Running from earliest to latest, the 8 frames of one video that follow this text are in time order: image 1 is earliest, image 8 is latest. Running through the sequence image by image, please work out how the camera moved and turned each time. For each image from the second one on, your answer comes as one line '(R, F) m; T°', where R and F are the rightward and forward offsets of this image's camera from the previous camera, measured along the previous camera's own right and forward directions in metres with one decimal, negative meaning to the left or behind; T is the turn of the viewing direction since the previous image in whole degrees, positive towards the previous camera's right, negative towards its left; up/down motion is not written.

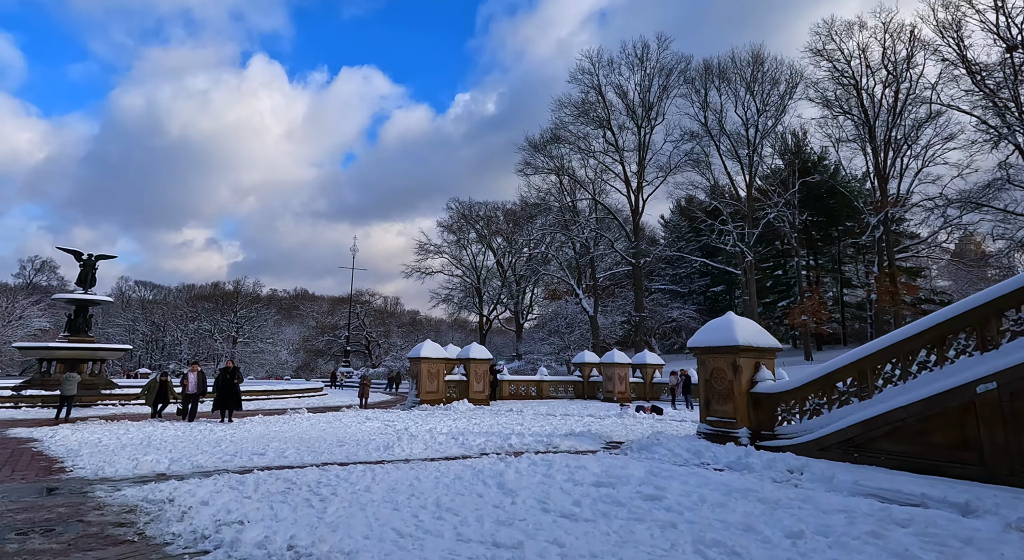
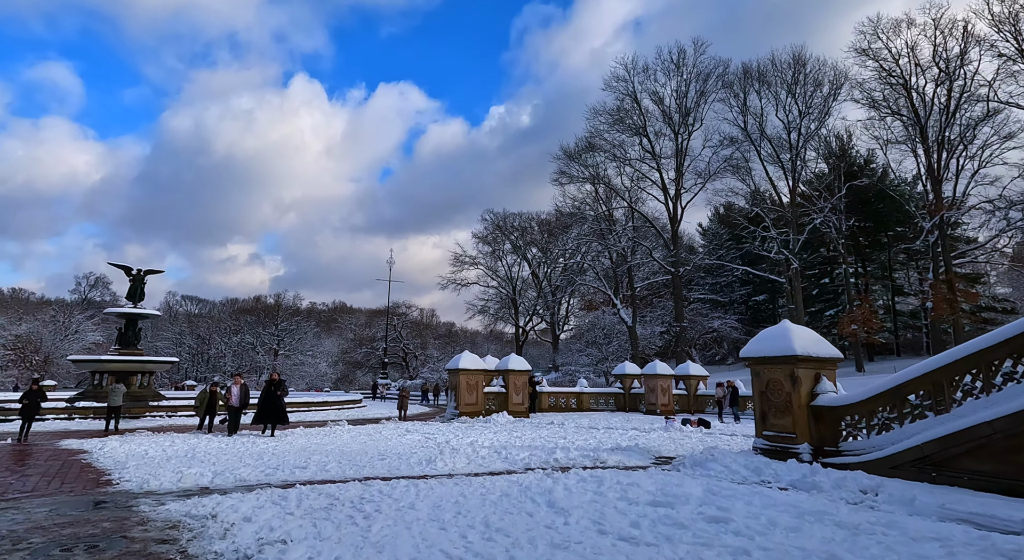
(-0.1, +0.2) m; -3°
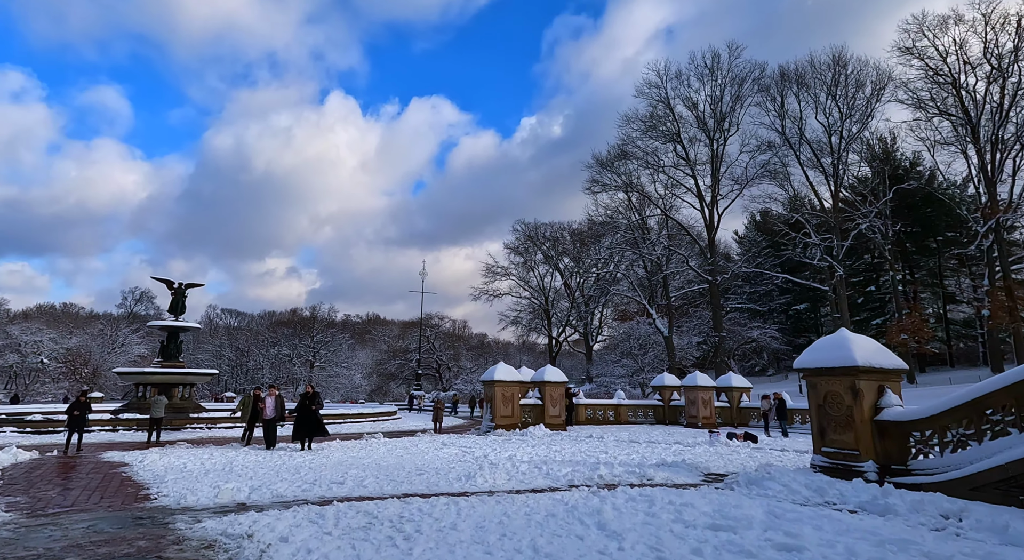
(-0.1, +0.3) m; -3°
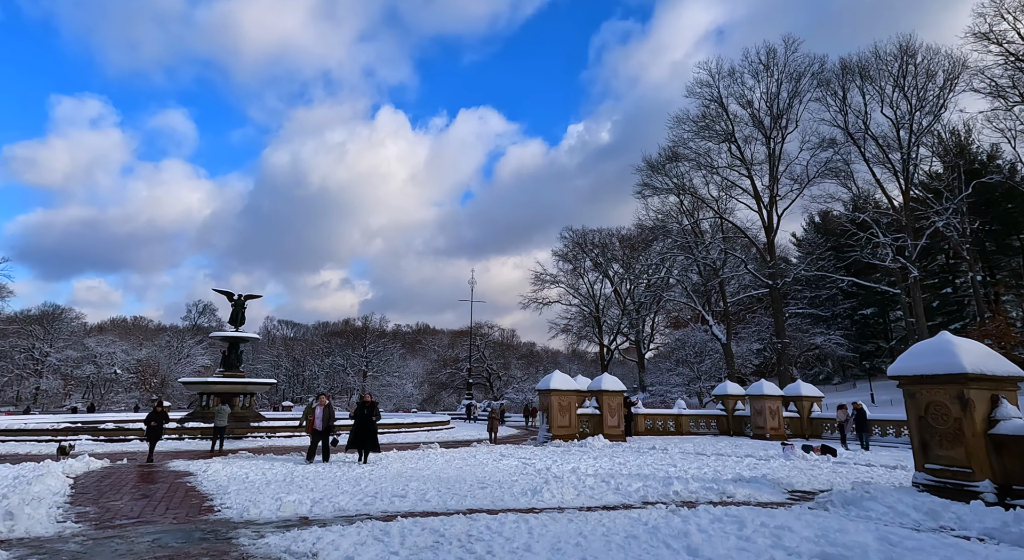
(-0.2, +0.3) m; -4°
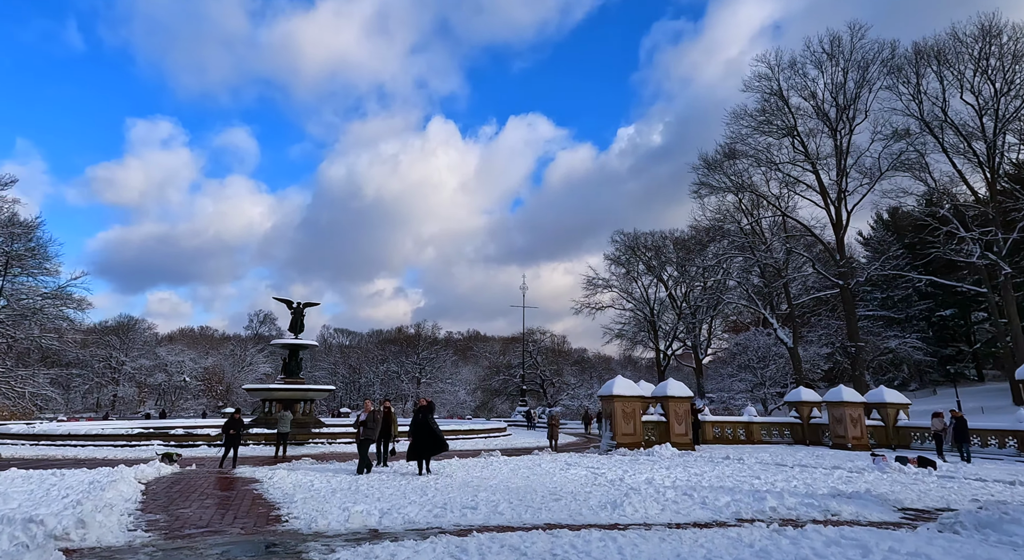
(-0.3, +0.4) m; -4°
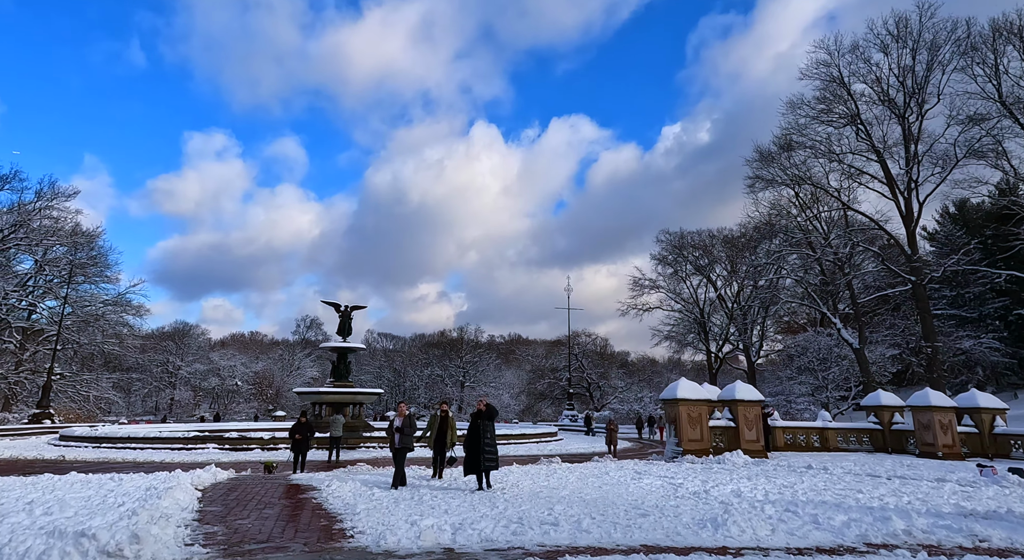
(-0.4, +0.7) m; -4°
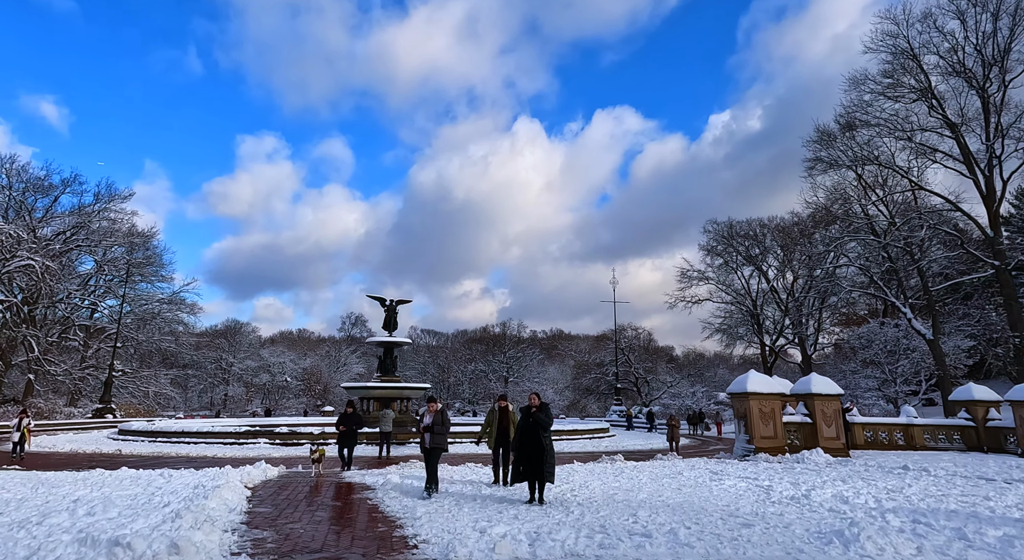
(-0.4, +0.9) m; -4°
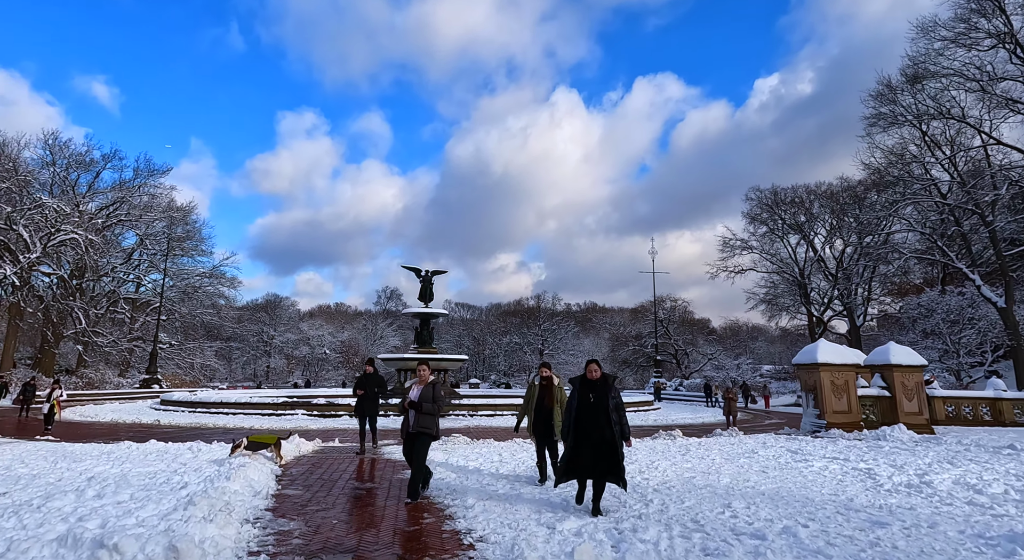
(-0.3, +1.2) m; -3°
